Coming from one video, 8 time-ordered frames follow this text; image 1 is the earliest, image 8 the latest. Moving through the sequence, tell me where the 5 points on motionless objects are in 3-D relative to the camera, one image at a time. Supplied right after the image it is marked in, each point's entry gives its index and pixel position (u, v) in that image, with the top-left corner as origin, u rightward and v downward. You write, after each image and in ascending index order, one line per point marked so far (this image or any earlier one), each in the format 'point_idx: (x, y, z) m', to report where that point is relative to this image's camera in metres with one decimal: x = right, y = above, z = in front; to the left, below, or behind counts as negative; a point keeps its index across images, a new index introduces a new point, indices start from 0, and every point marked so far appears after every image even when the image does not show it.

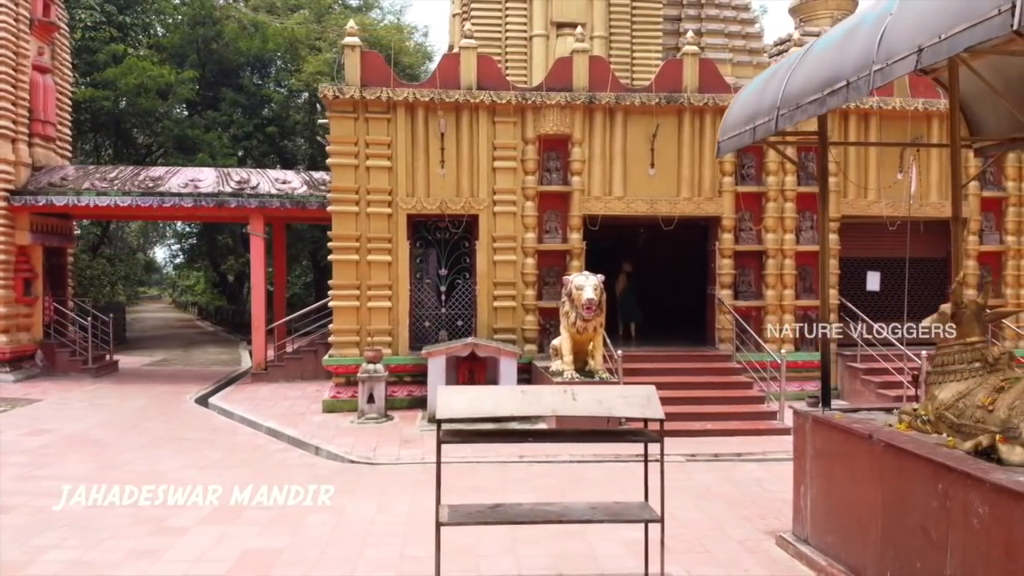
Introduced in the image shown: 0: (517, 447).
0: (+0.1, -2.1, +8.5) m
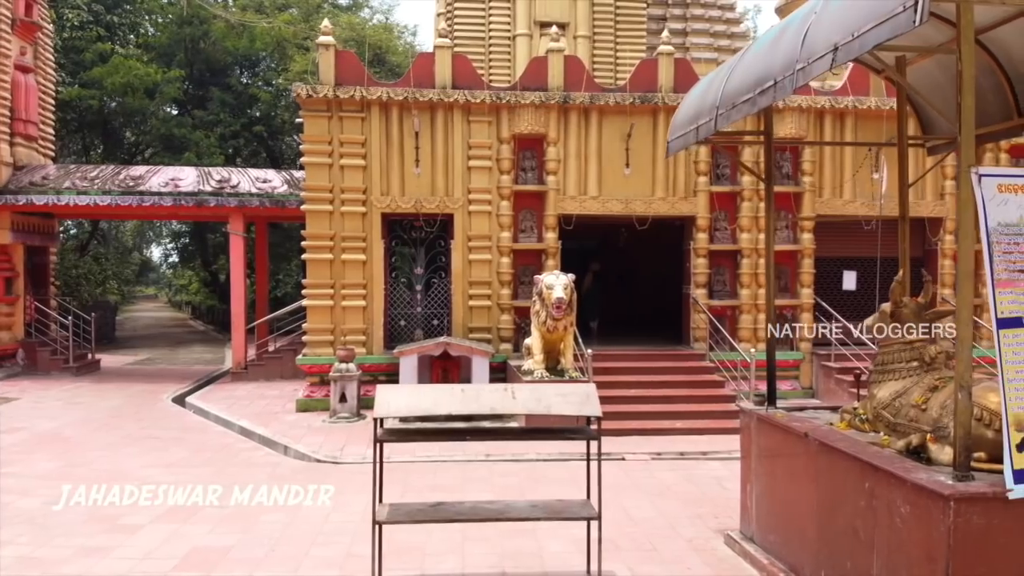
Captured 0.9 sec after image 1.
0: (-0.4, -2.0, +8.5) m
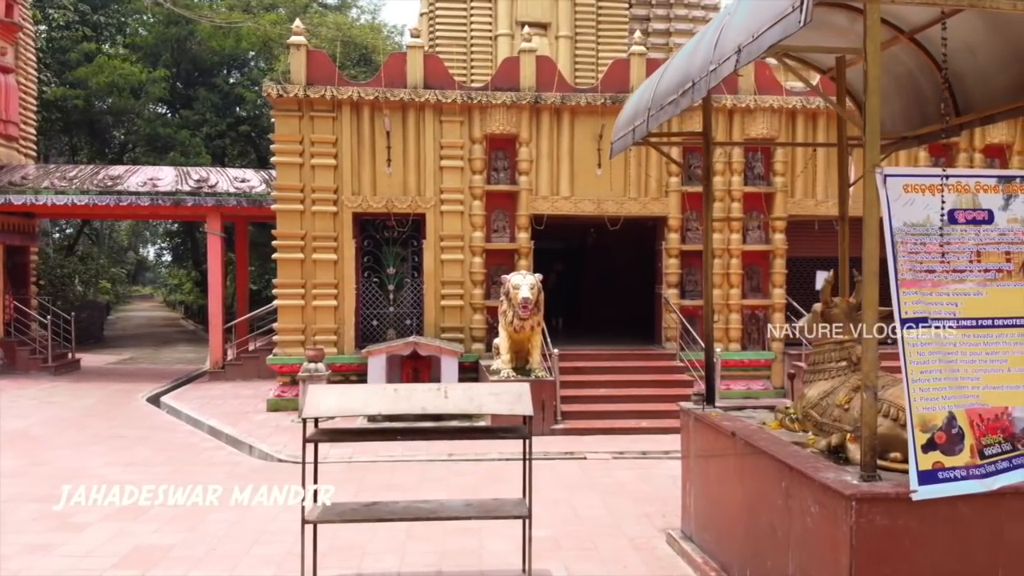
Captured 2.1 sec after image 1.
0: (-0.8, -2.0, +8.5) m
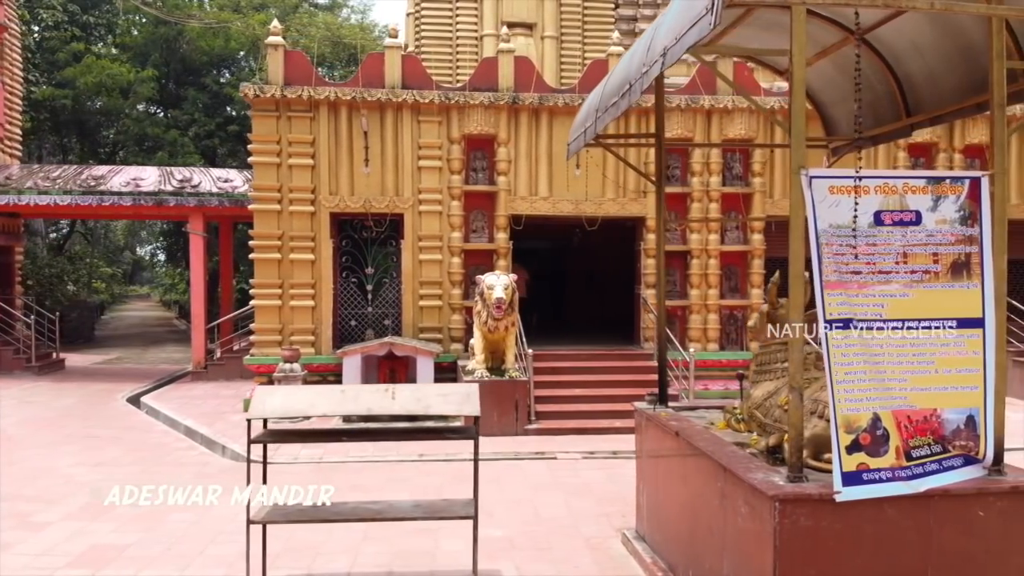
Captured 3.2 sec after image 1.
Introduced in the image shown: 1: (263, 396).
0: (-1.2, -2.0, +8.6) m
1: (-1.7, -0.8, +4.6) m
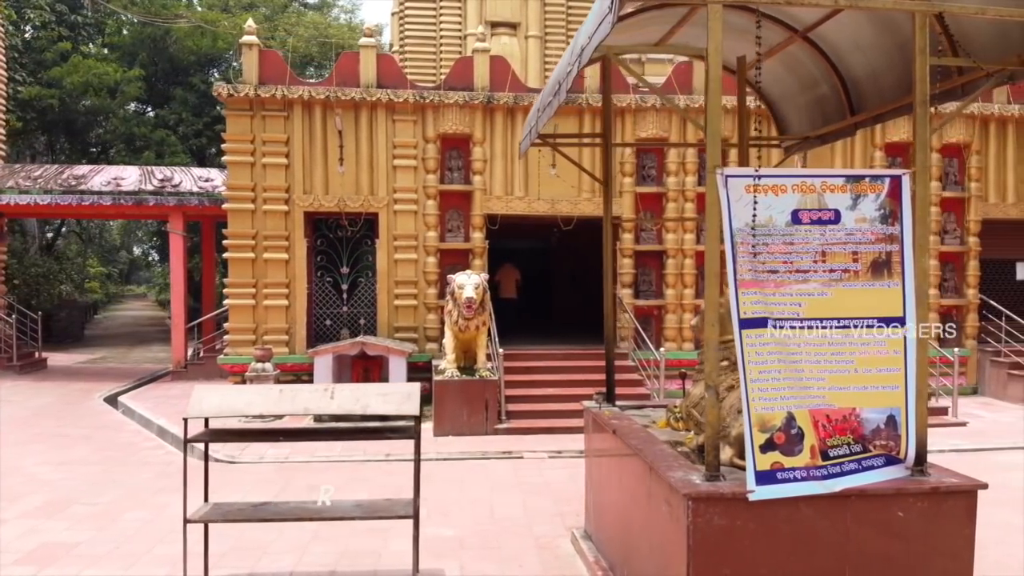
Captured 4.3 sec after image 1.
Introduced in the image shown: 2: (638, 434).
0: (-1.6, -2.0, +8.5) m
1: (-2.2, -0.7, +4.6) m
2: (+0.8, -1.0, +4.4) m
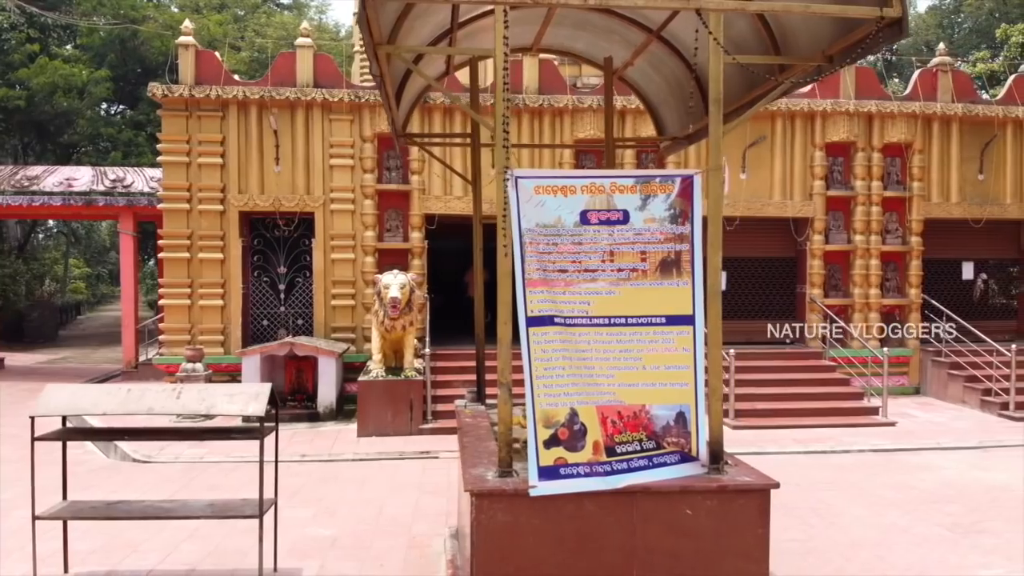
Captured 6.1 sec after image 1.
0: (-2.7, -2.0, +8.6) m
1: (-3.3, -0.7, +4.7) m
2: (-0.2, -1.0, +4.4) m
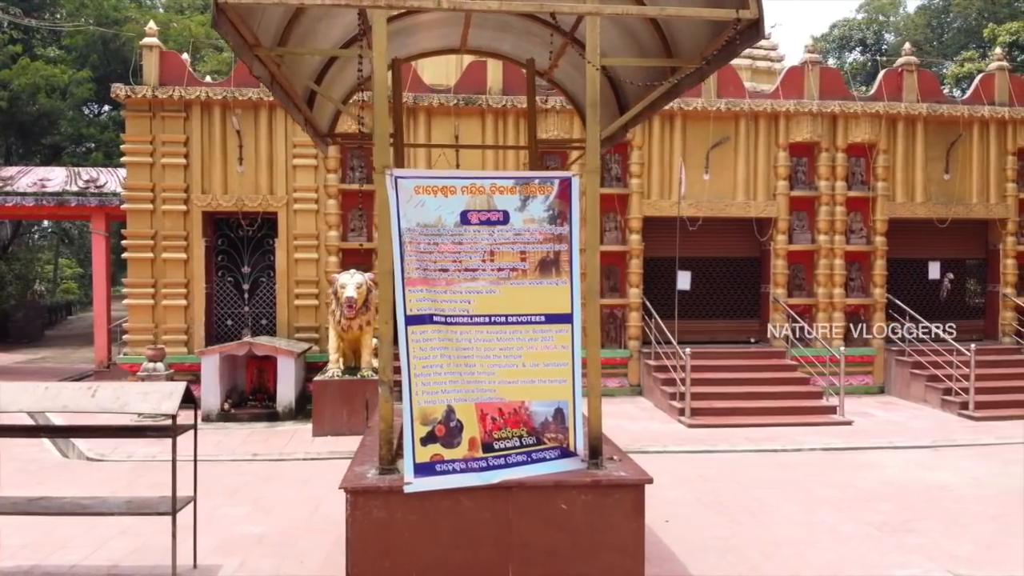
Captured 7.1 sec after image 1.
0: (-3.3, -2.0, +8.6) m
1: (-3.9, -0.7, +4.7) m
2: (-0.9, -1.0, +4.5) m
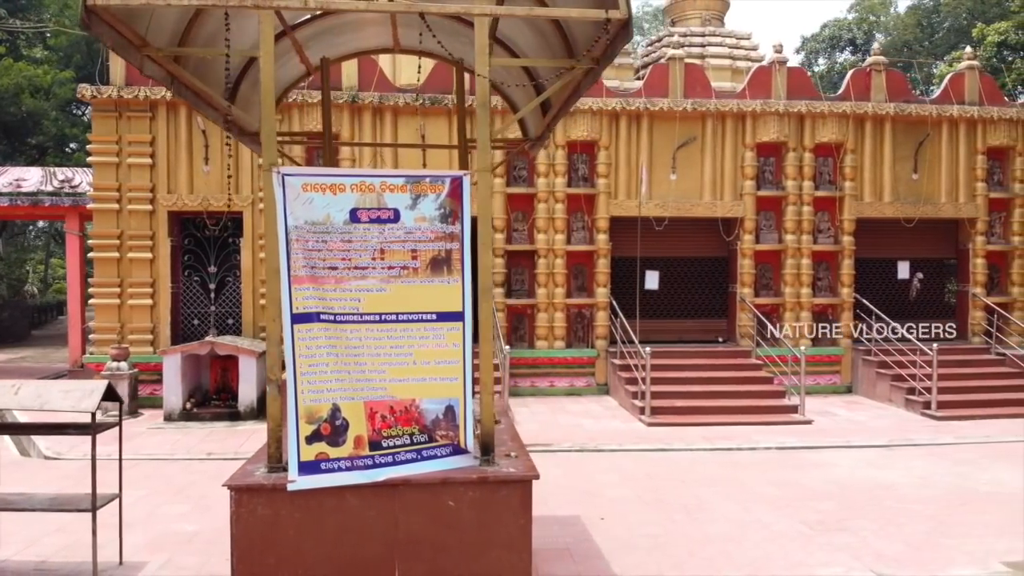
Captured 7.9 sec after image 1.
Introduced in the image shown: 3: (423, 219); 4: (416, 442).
0: (-3.9, -2.0, +8.6) m
1: (-4.5, -0.7, +4.7) m
2: (-1.5, -1.0, +4.5) m
3: (-0.5, +0.4, +3.5) m
4: (-0.5, -0.8, +3.5) m
